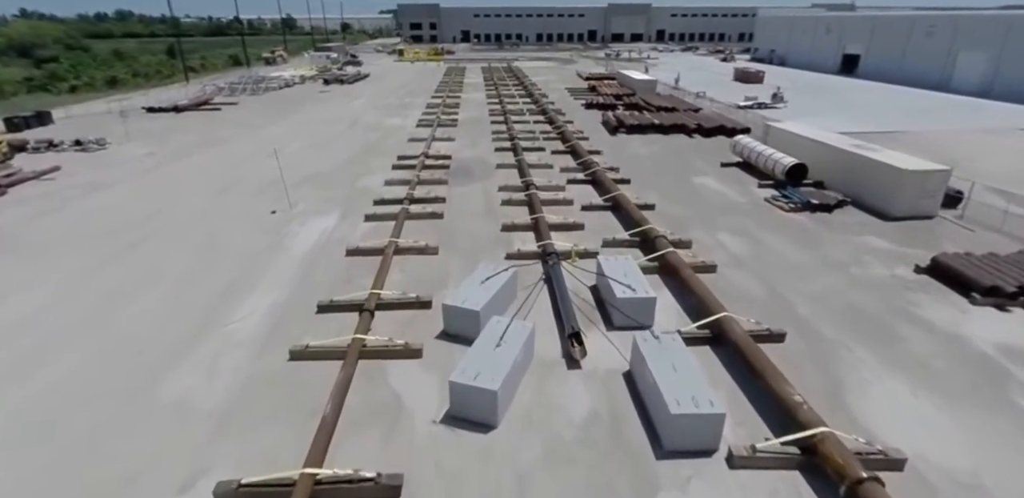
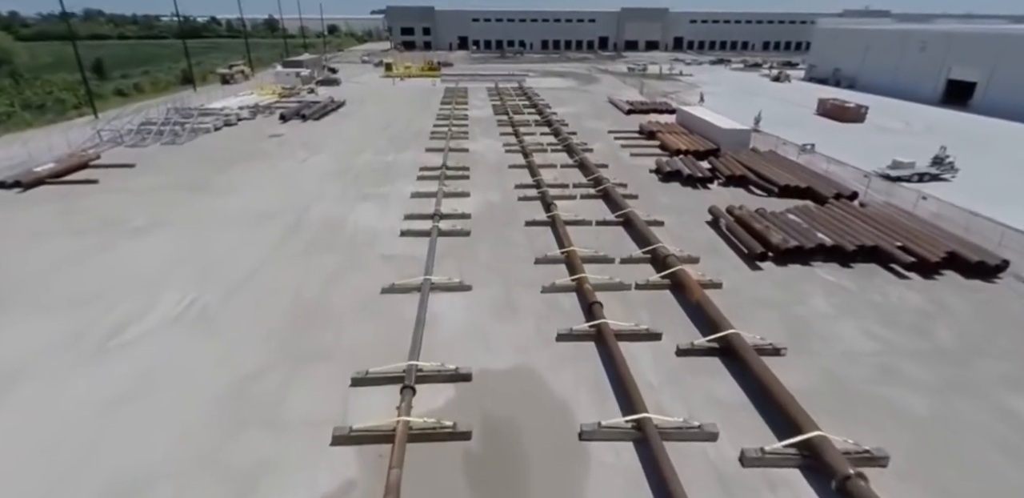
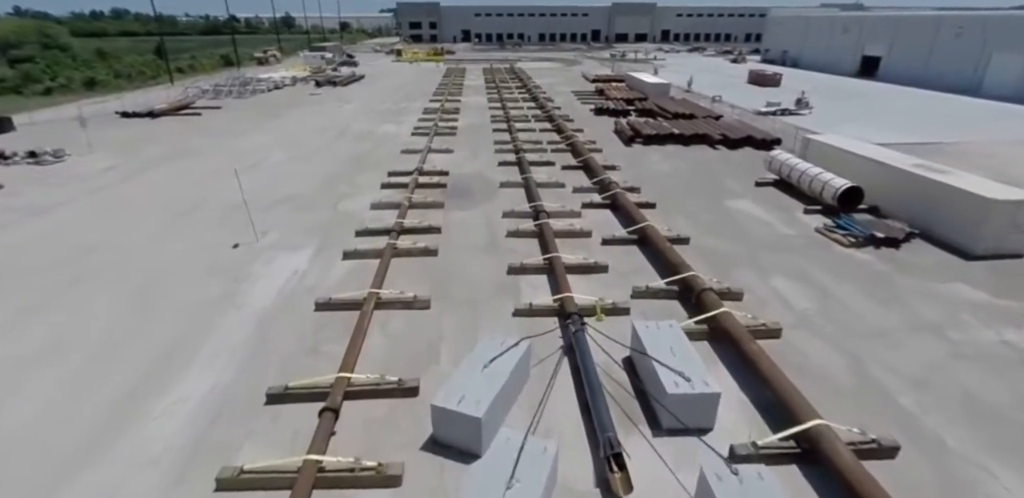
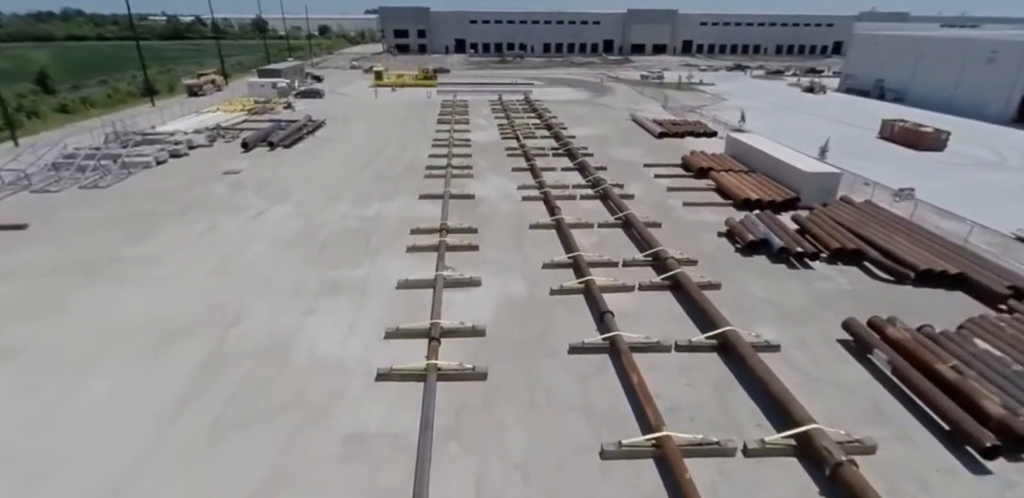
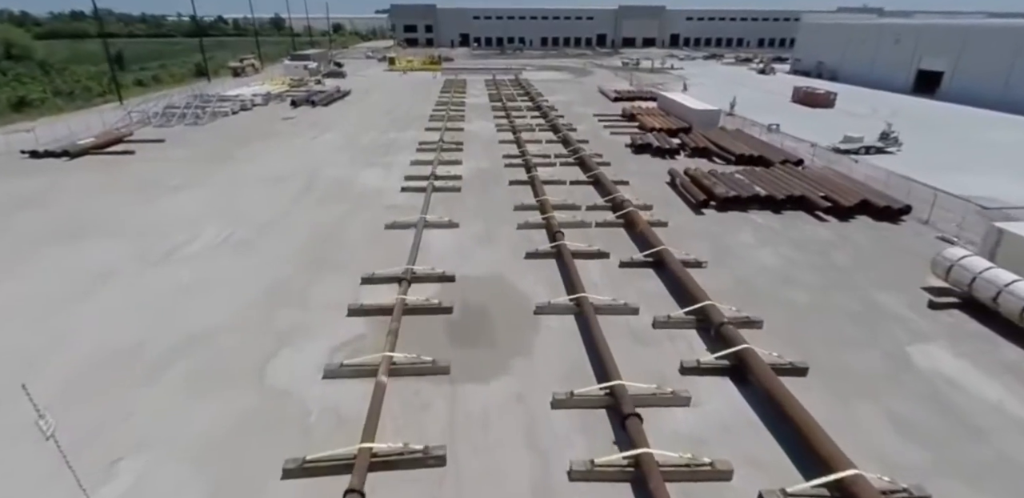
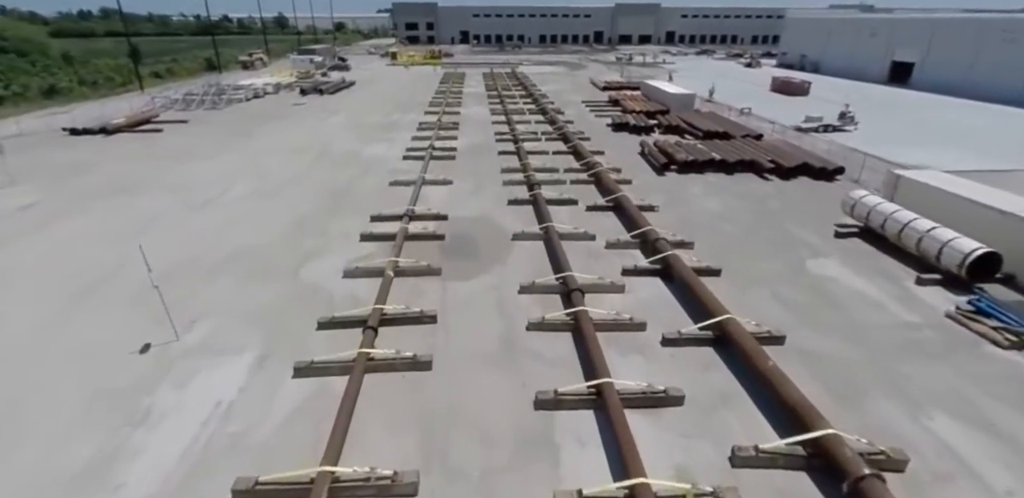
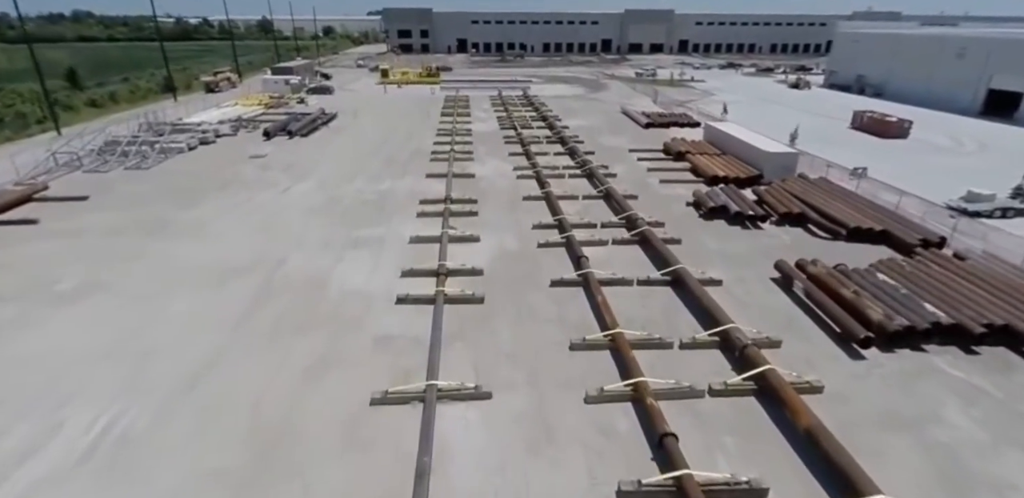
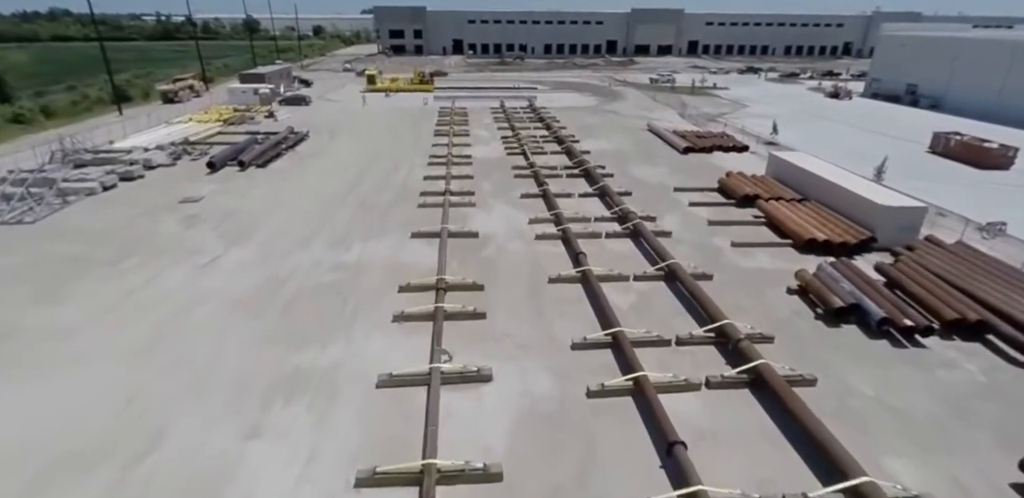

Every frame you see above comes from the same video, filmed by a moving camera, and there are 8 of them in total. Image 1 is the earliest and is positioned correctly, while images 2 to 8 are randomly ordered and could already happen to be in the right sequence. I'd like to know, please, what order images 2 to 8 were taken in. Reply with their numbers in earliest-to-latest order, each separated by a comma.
3, 6, 5, 2, 7, 4, 8
